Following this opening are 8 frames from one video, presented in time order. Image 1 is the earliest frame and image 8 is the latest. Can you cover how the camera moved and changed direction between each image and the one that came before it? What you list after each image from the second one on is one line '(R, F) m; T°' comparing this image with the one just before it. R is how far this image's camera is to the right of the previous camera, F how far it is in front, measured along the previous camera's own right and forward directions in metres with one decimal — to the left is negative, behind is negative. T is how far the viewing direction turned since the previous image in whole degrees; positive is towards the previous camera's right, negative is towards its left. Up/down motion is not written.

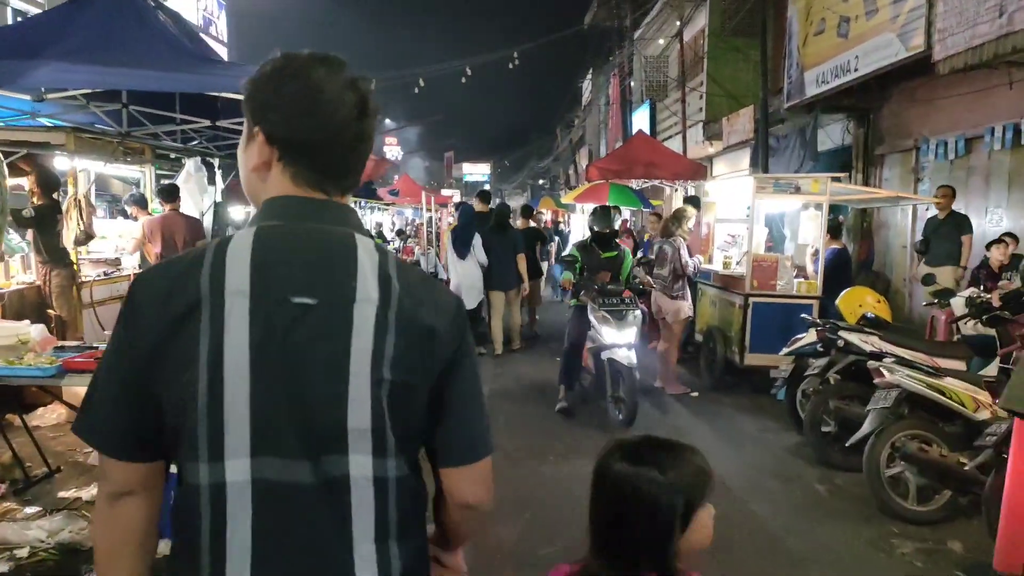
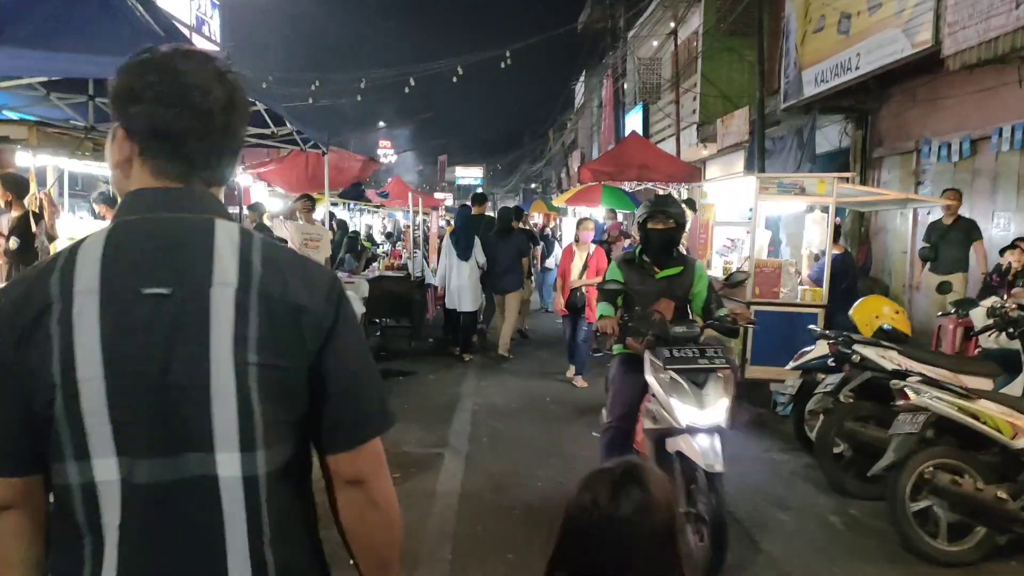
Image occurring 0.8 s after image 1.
(+0.1, +0.5) m; +1°
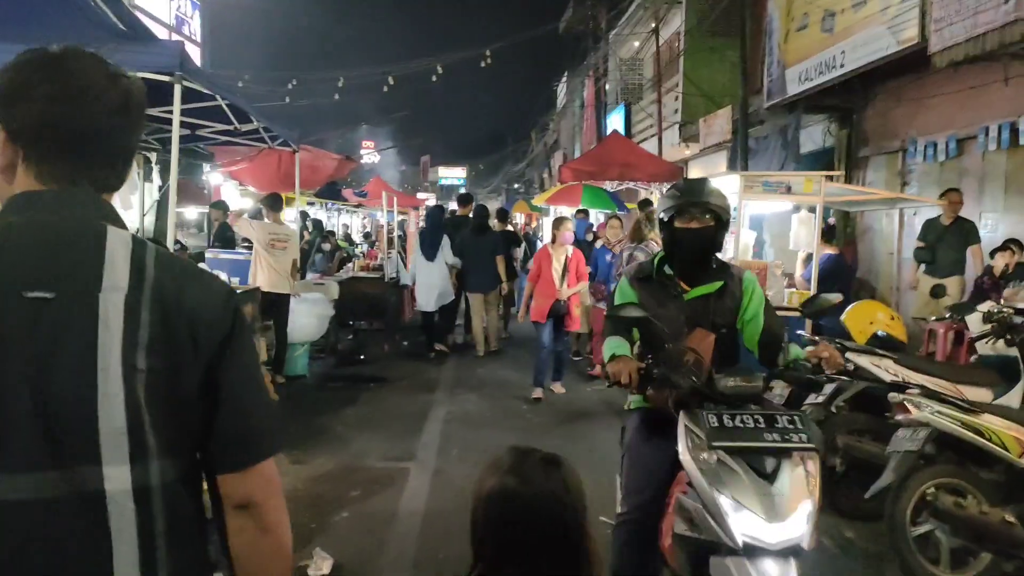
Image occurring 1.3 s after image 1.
(+0.1, +0.3) m; +1°
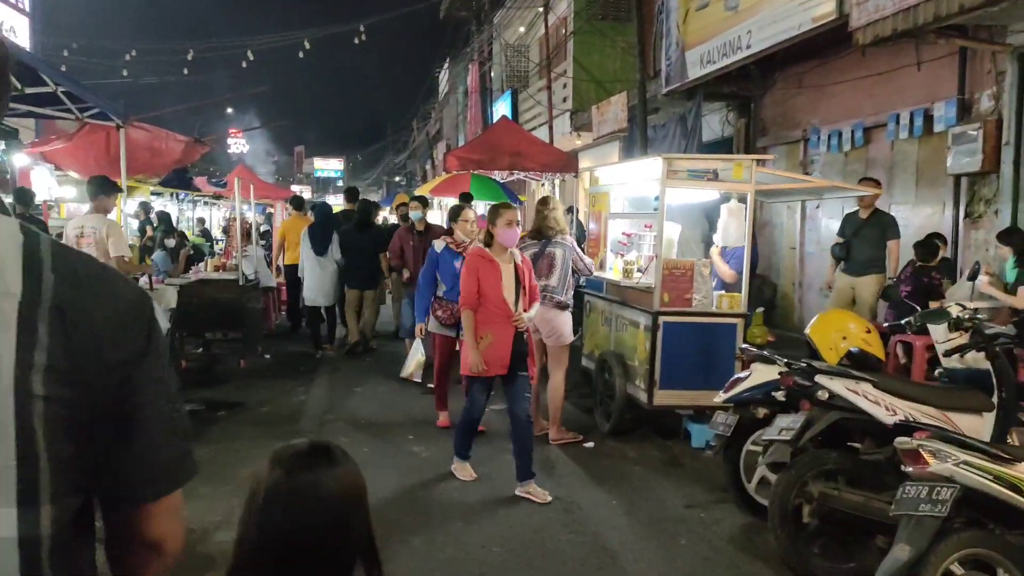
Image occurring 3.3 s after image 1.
(0.0, +1.1) m; +8°
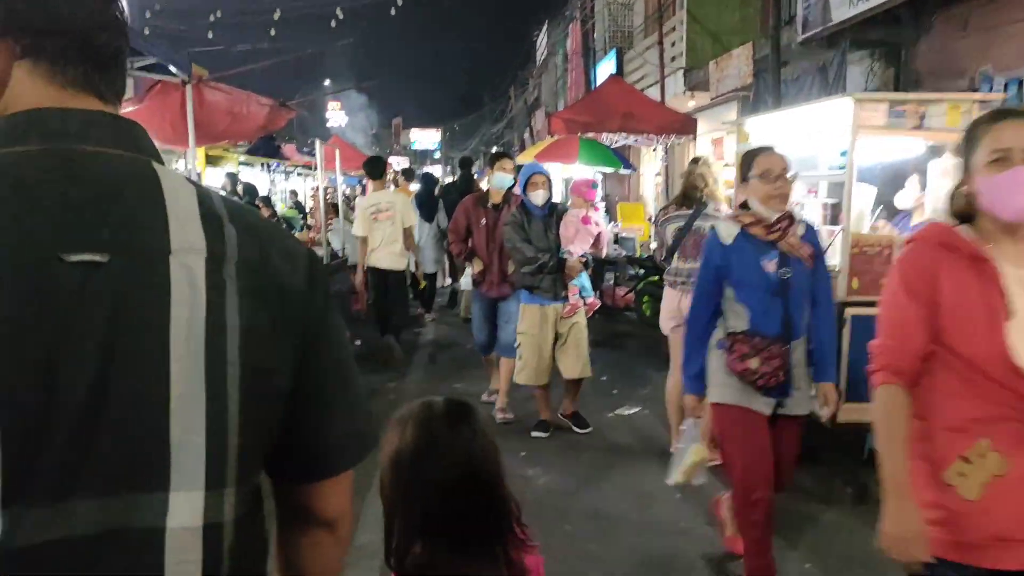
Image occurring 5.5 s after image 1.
(-0.2, +1.1) m; -6°
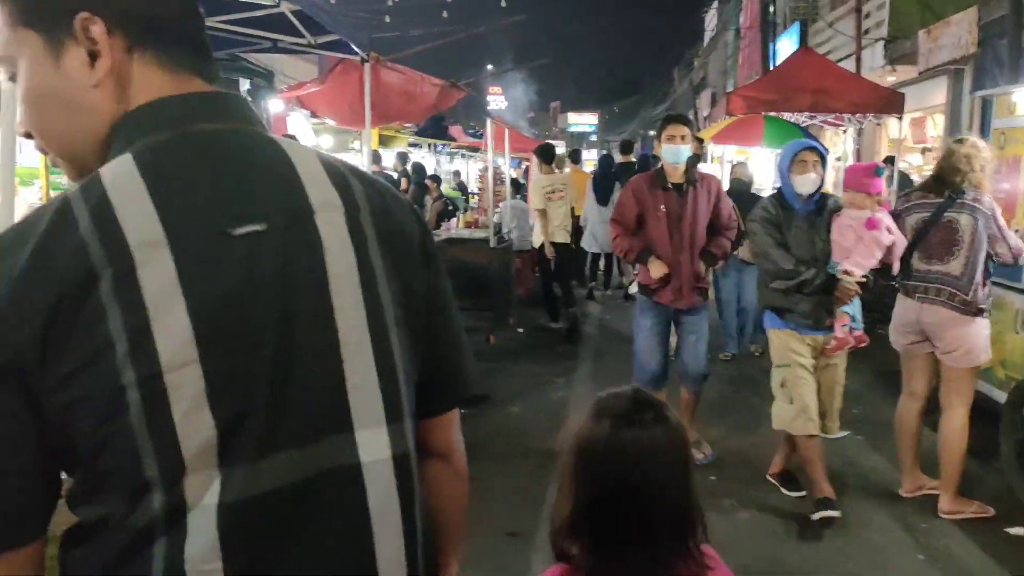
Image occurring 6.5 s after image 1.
(-0.2, +0.7) m; -10°
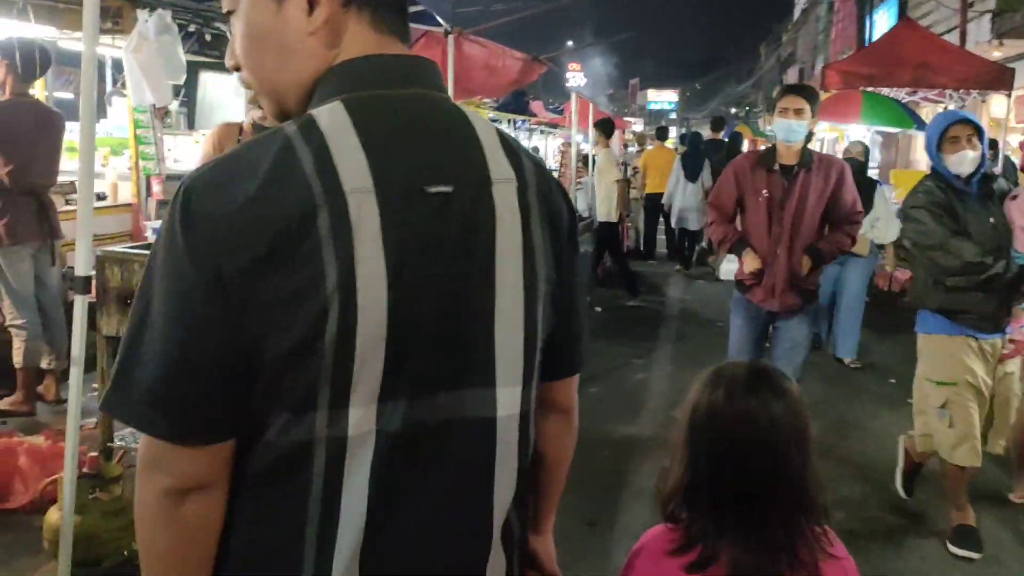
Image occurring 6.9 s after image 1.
(-0.1, +0.1) m; -5°
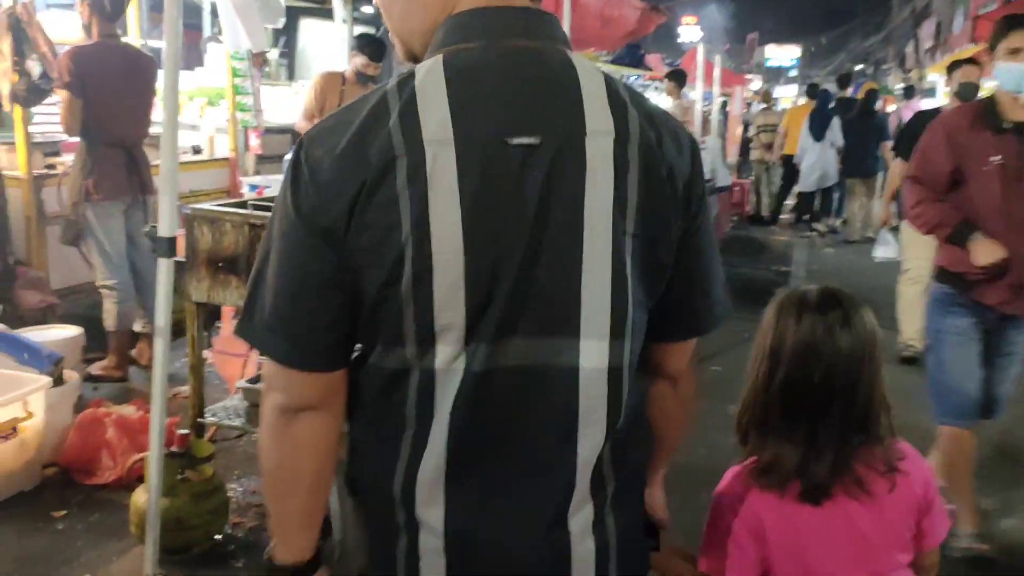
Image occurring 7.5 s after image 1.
(0.0, +0.3) m; -7°
